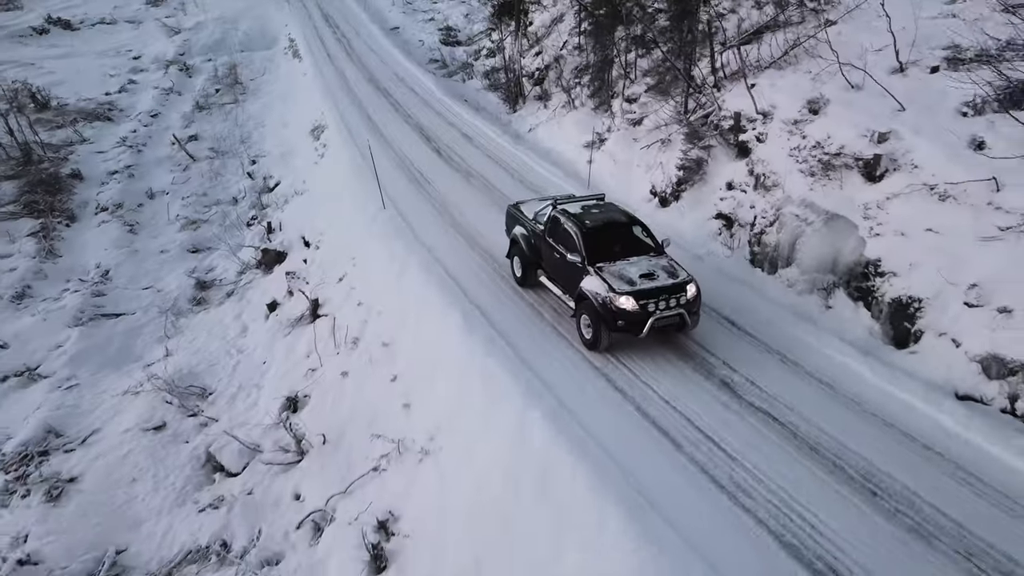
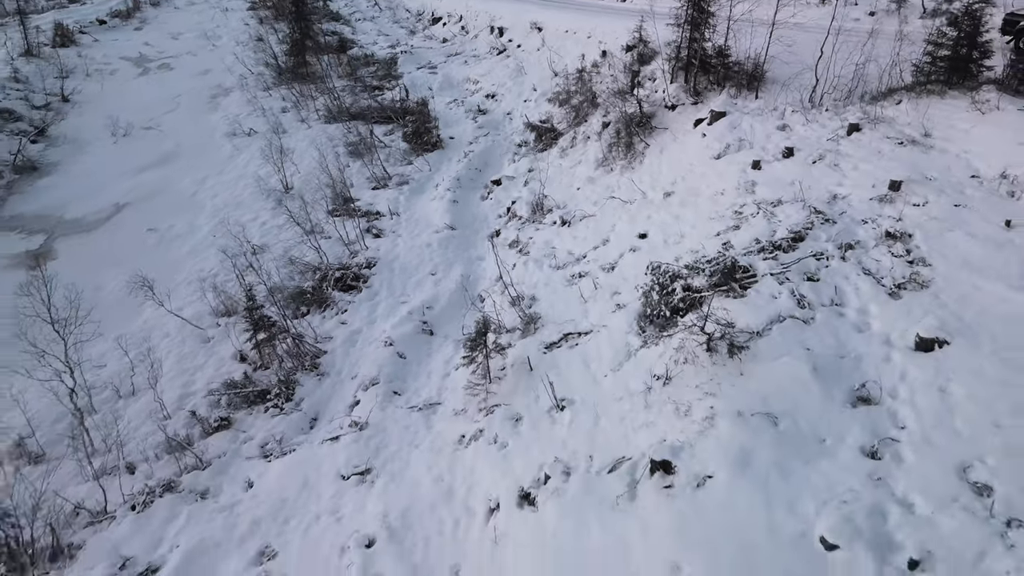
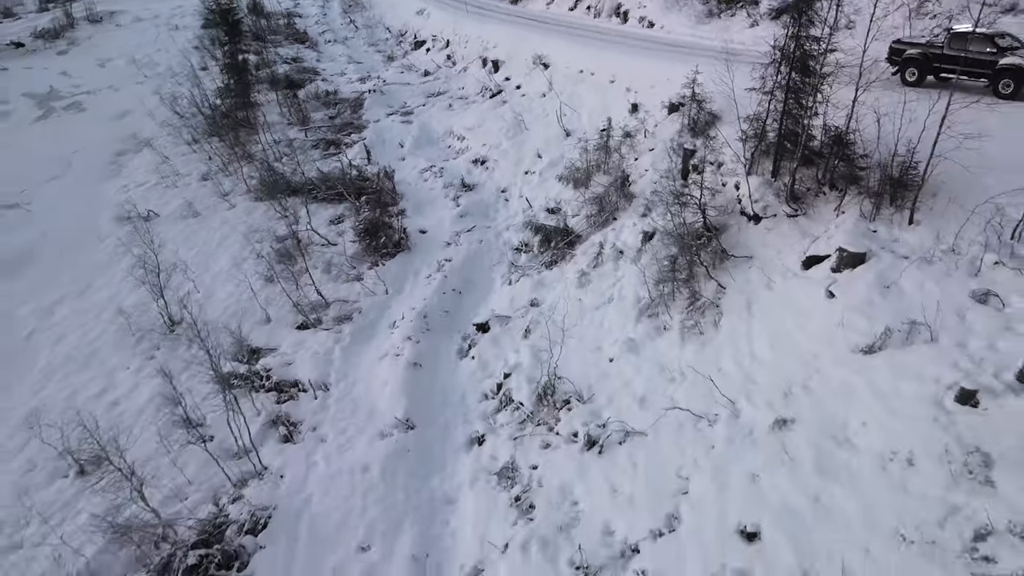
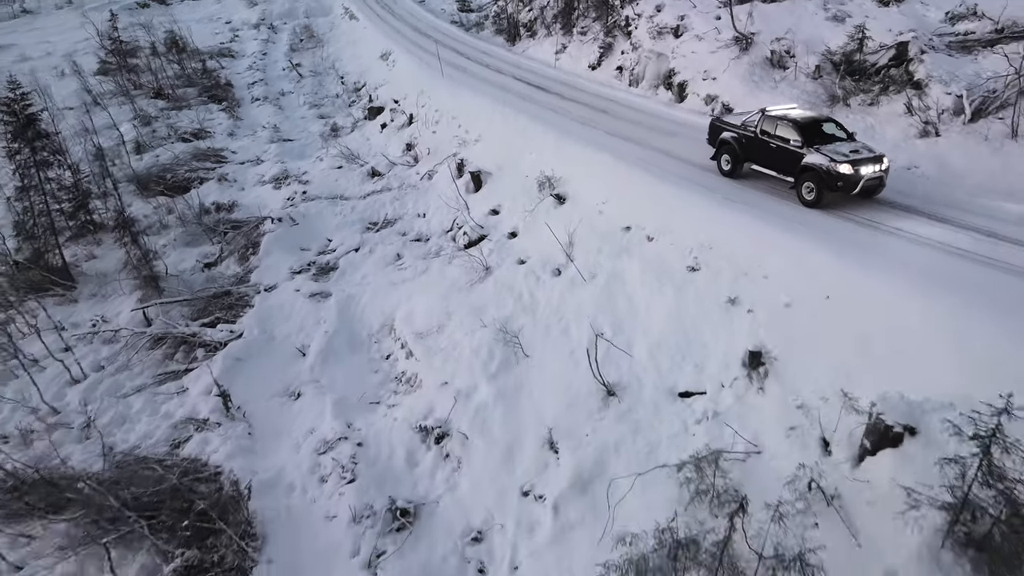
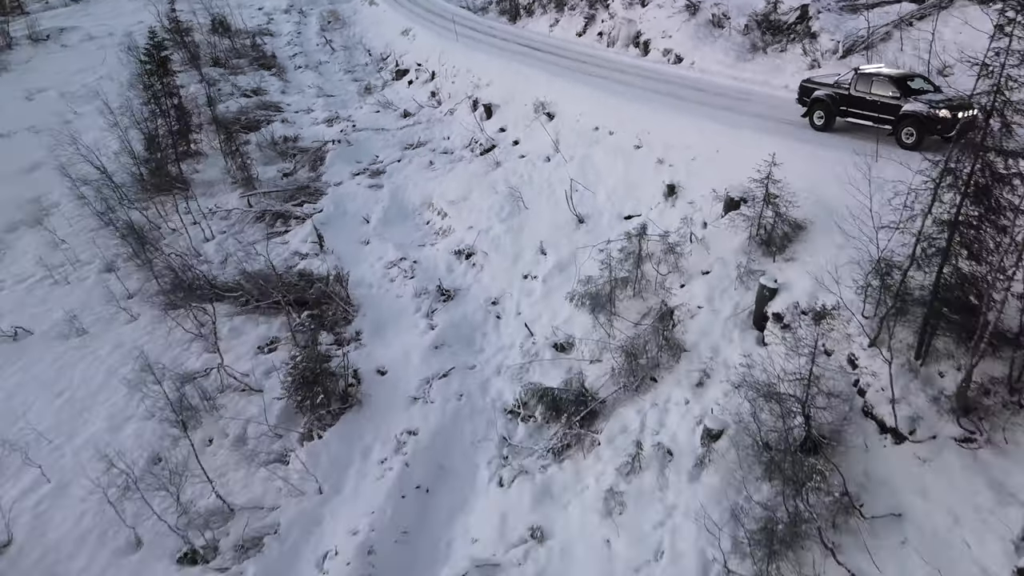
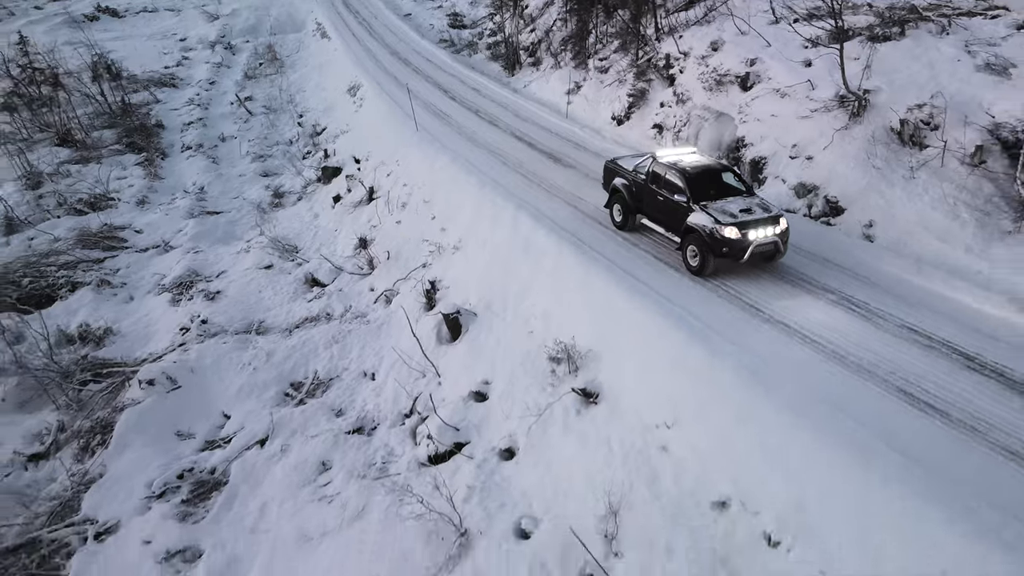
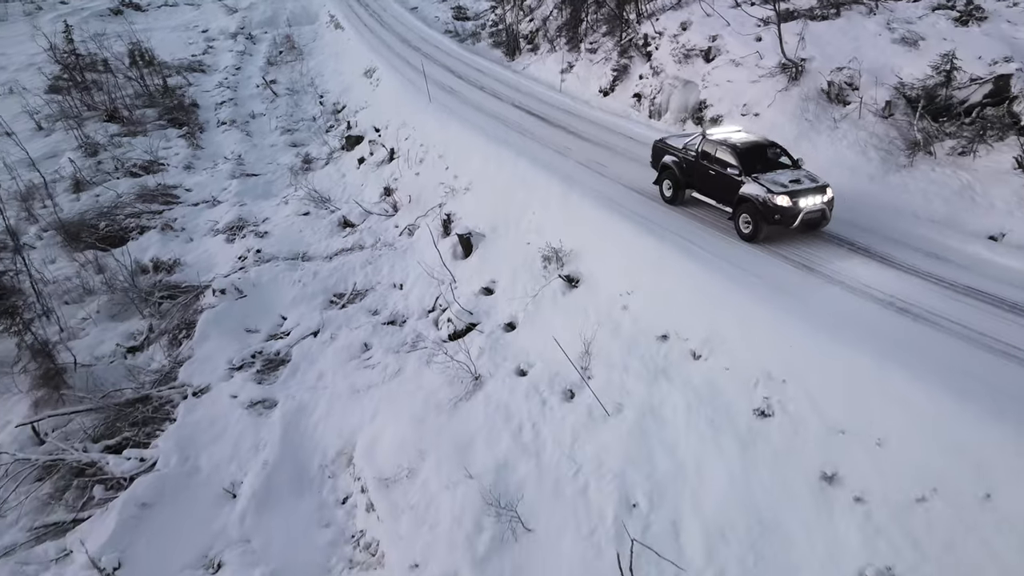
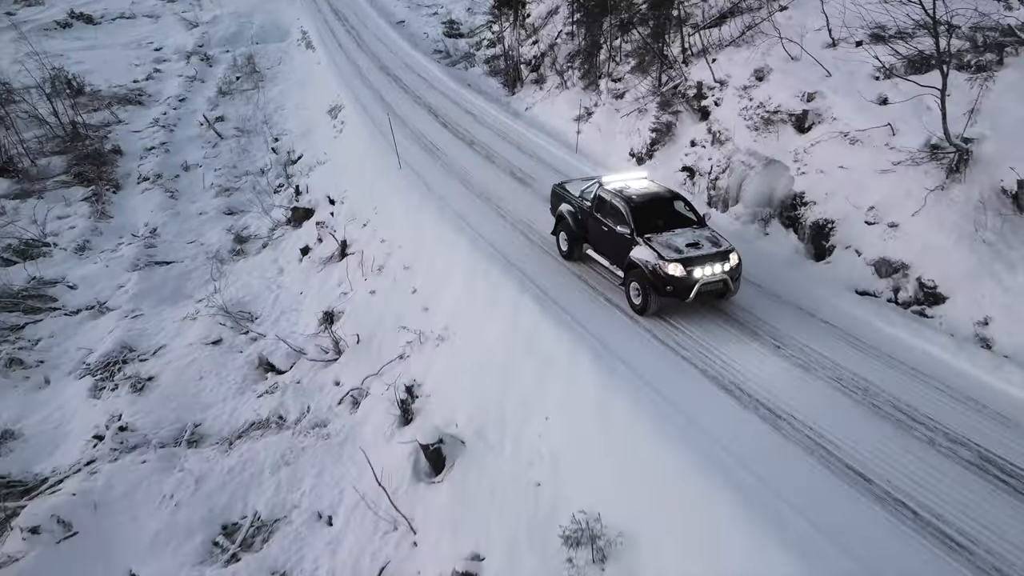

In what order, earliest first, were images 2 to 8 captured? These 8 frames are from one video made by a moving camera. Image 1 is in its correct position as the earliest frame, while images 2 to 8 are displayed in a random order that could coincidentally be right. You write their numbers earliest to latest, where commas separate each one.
8, 6, 7, 4, 5, 3, 2
